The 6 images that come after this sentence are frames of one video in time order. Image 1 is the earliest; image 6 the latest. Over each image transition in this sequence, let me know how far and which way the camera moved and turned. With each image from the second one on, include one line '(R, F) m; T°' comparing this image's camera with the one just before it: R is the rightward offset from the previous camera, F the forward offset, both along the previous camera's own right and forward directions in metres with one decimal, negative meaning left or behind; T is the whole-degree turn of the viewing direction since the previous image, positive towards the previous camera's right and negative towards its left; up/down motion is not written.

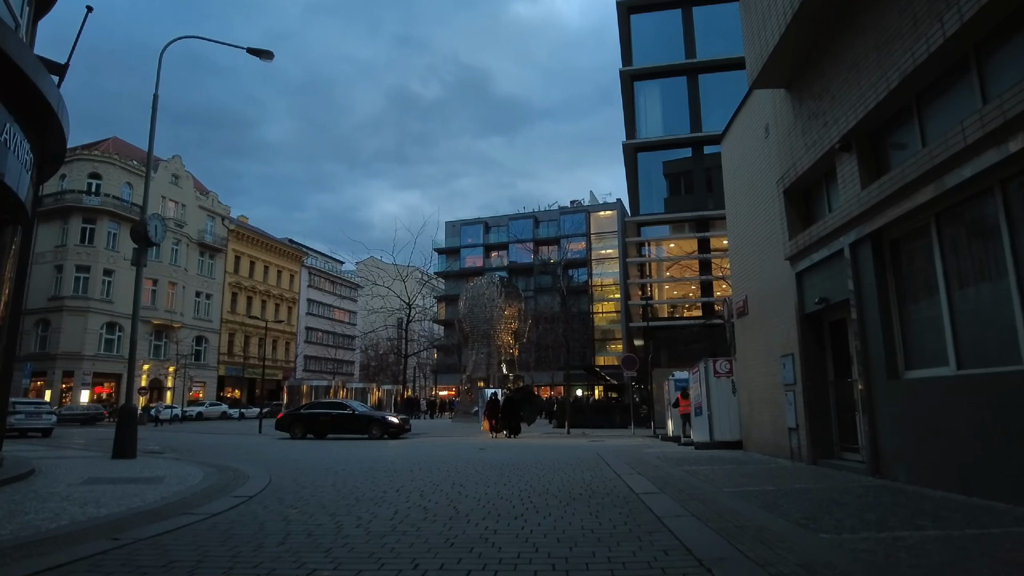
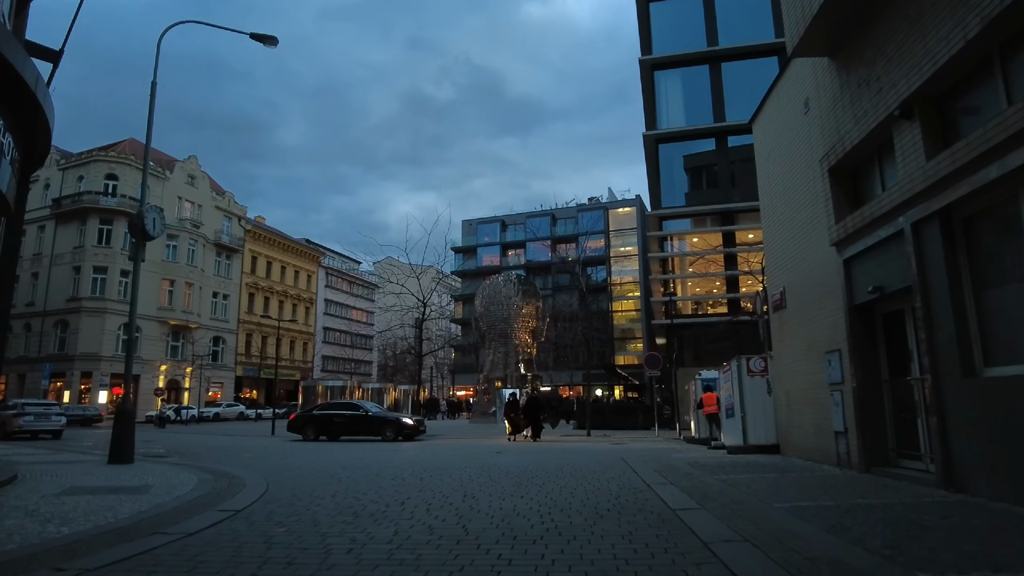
(0.0, +1.0) m; -2°
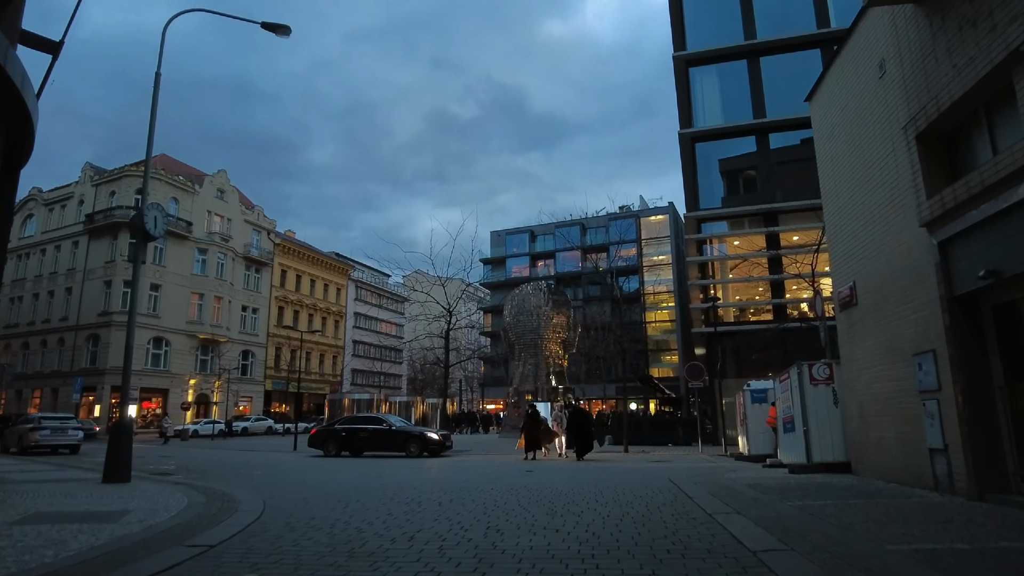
(0.0, +1.4) m; -3°
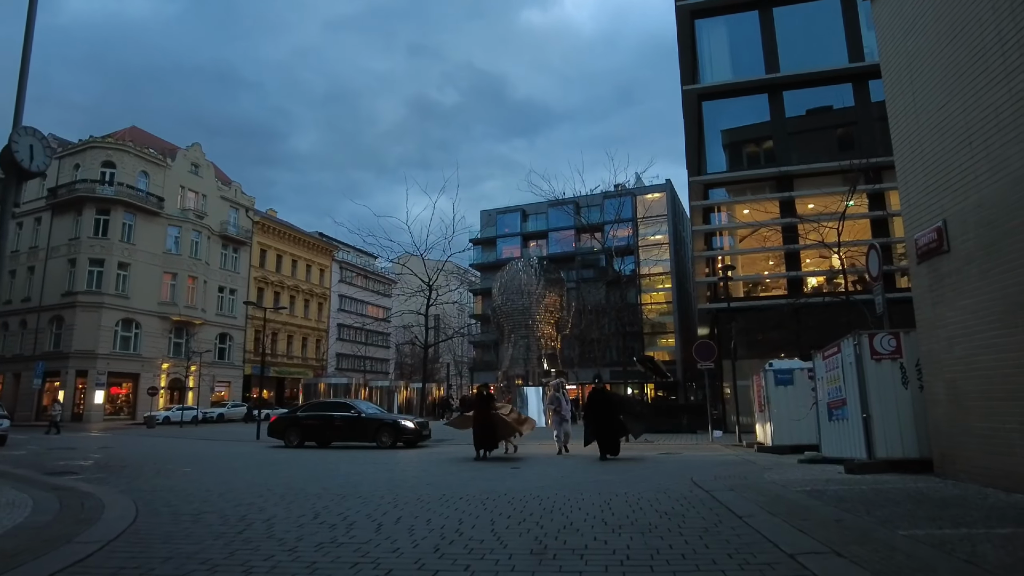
(+0.2, +2.9) m; +1°
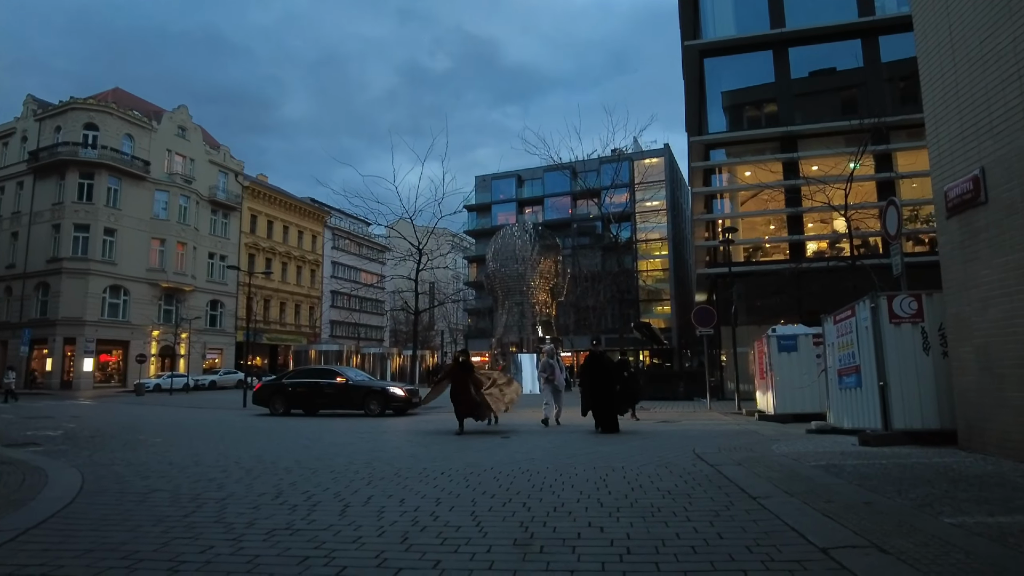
(+0.1, +0.9) m; 0°
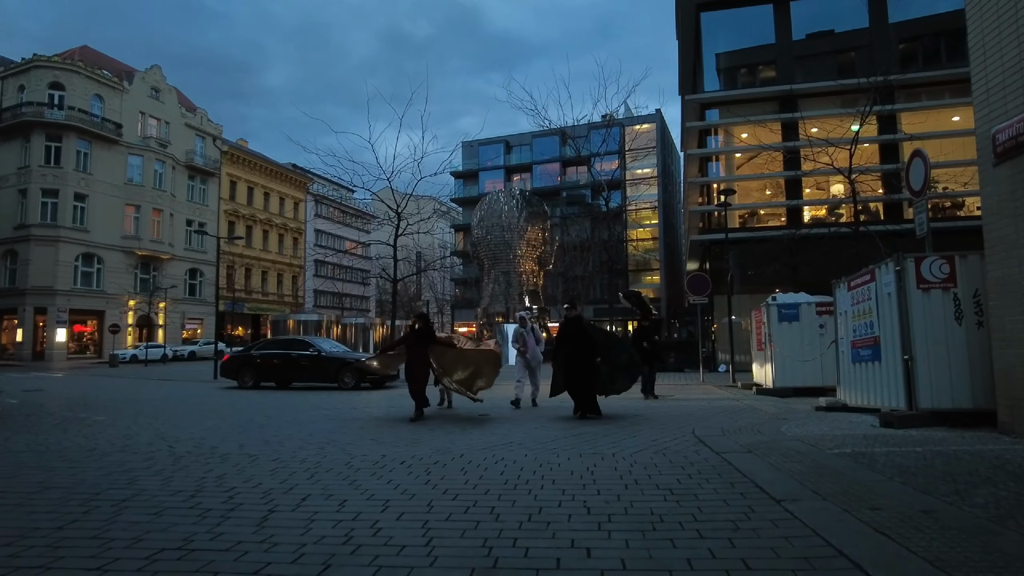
(+0.2, +1.2) m; +1°
